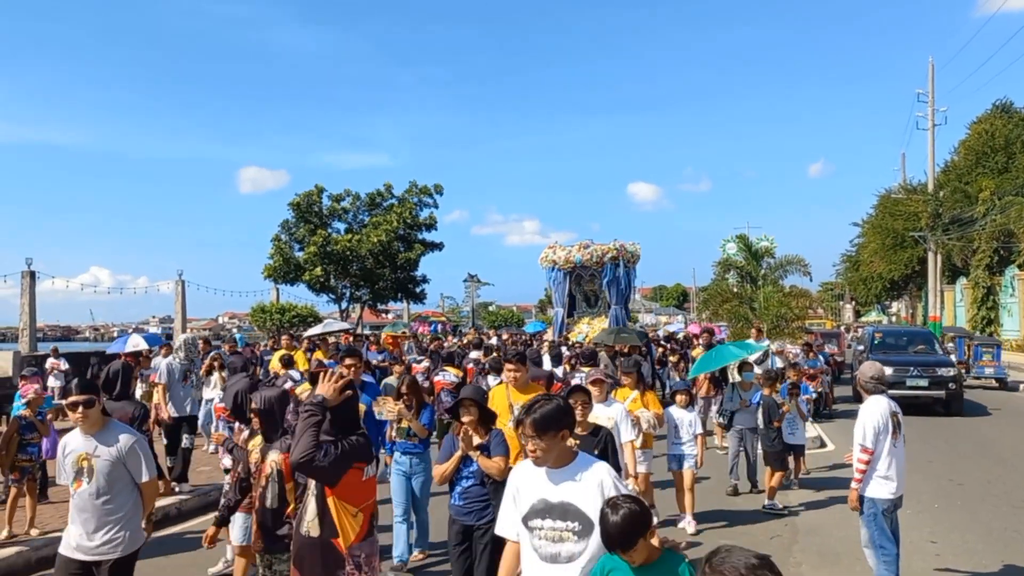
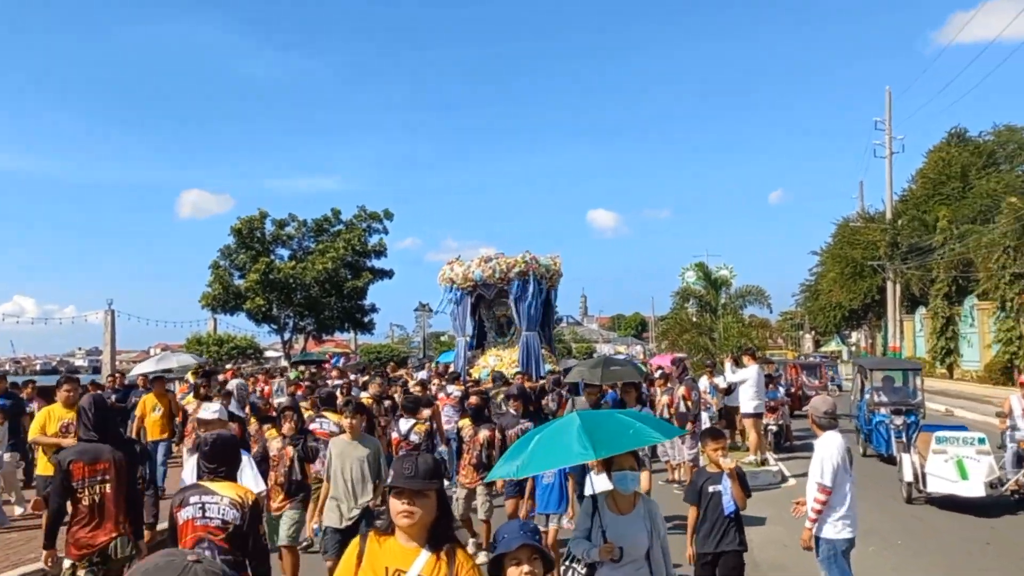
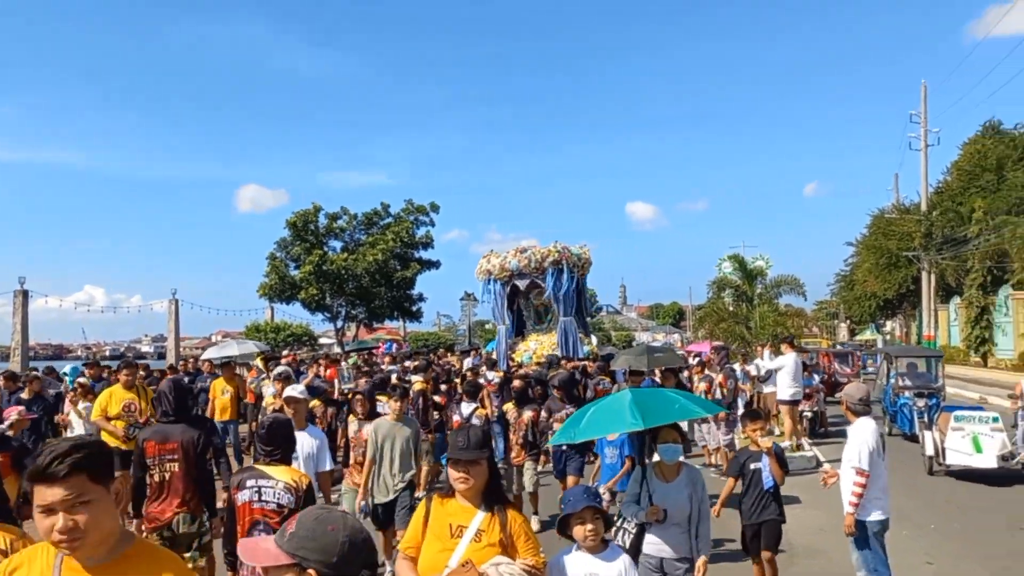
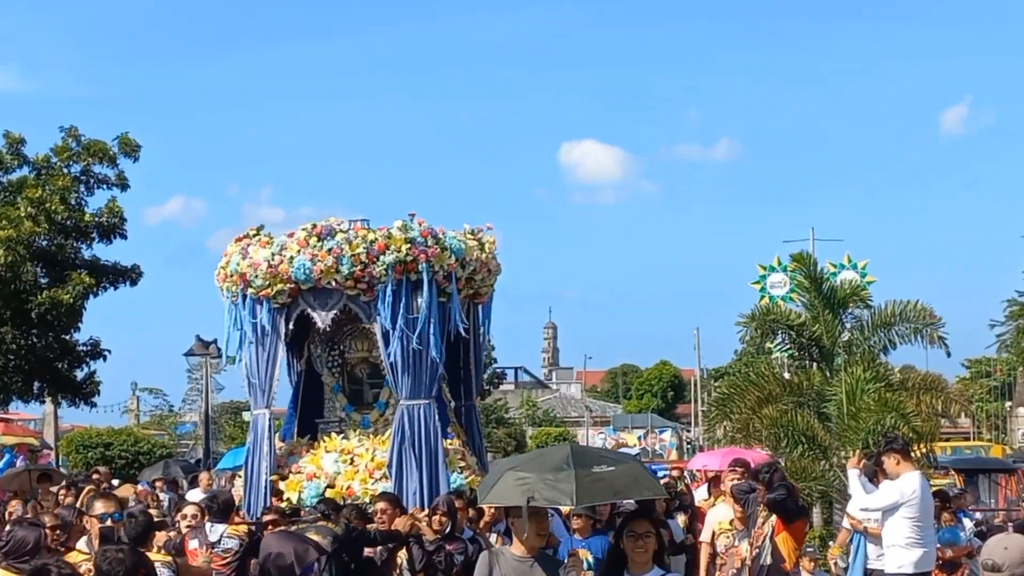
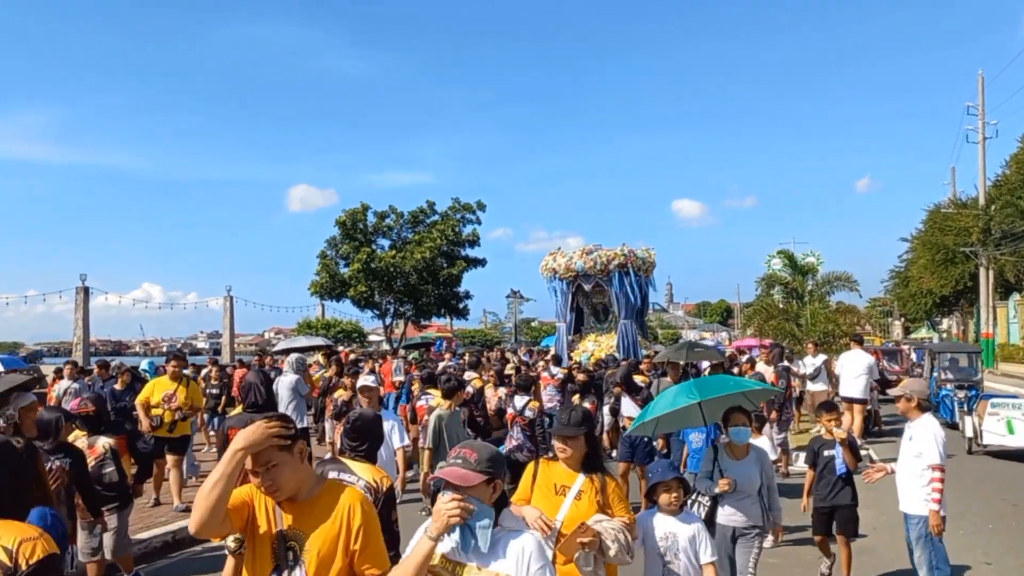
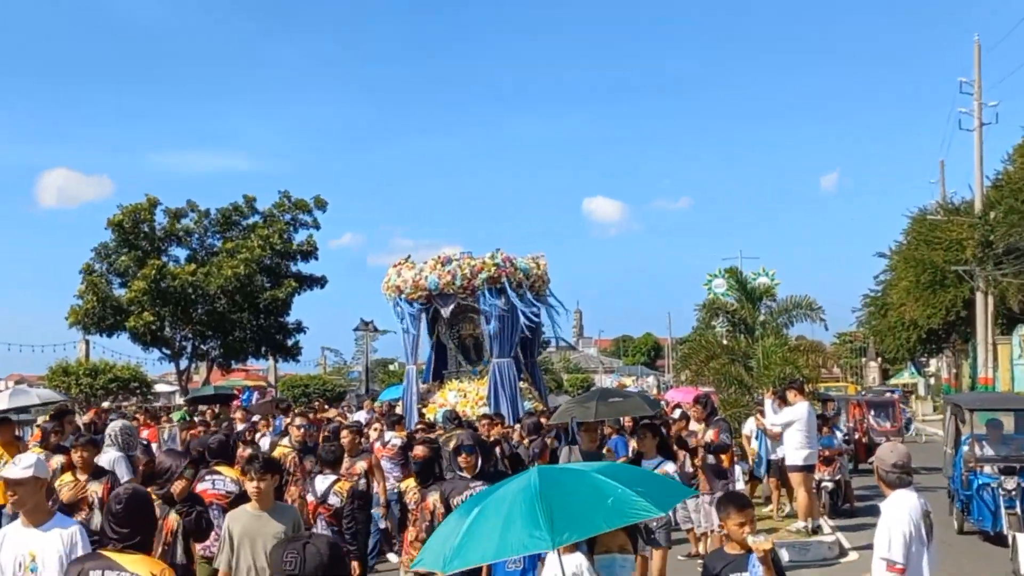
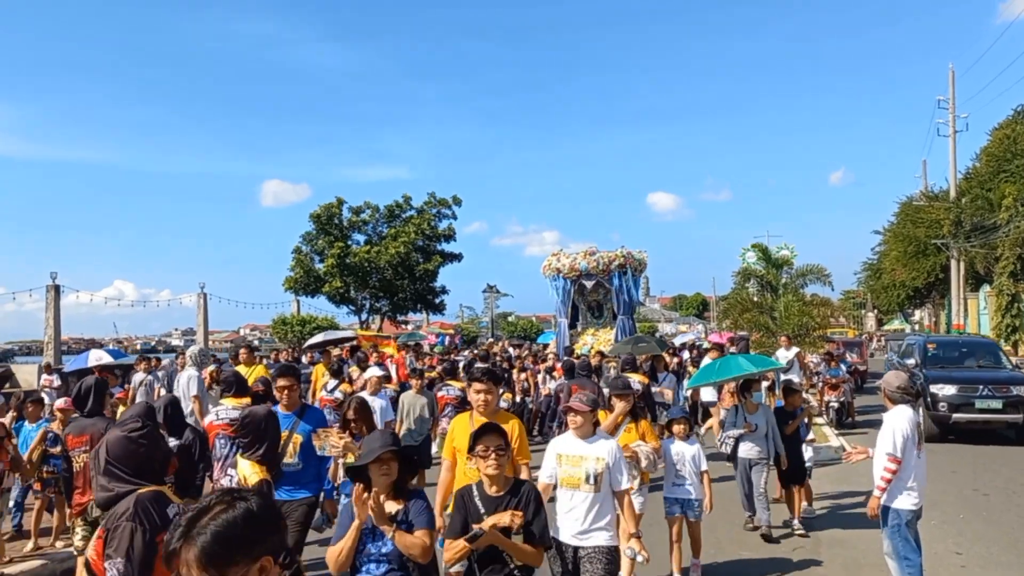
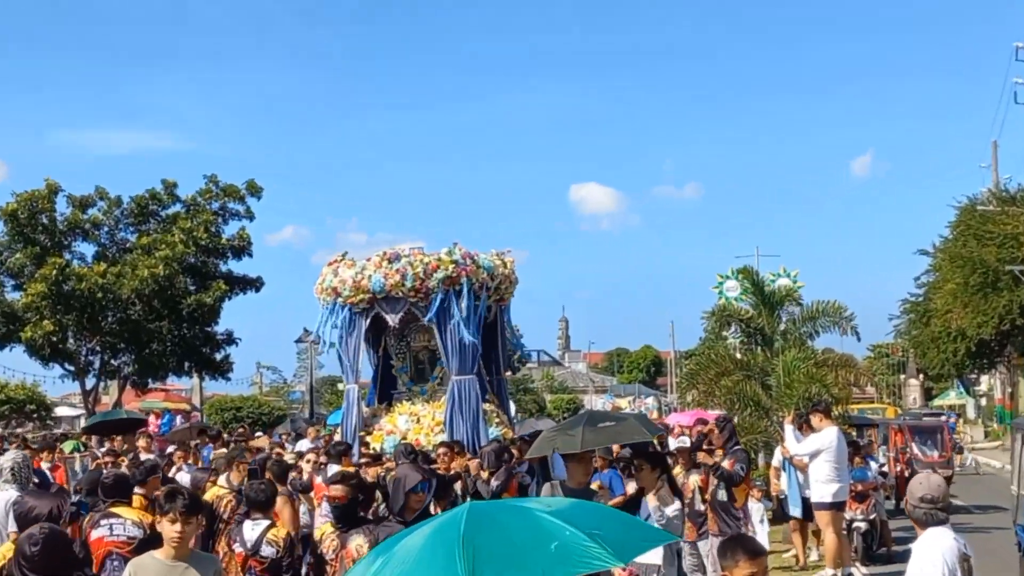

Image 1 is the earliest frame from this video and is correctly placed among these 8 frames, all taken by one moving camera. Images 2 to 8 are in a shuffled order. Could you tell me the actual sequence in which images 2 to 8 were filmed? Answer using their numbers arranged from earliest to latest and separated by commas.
7, 5, 3, 2, 6, 8, 4
